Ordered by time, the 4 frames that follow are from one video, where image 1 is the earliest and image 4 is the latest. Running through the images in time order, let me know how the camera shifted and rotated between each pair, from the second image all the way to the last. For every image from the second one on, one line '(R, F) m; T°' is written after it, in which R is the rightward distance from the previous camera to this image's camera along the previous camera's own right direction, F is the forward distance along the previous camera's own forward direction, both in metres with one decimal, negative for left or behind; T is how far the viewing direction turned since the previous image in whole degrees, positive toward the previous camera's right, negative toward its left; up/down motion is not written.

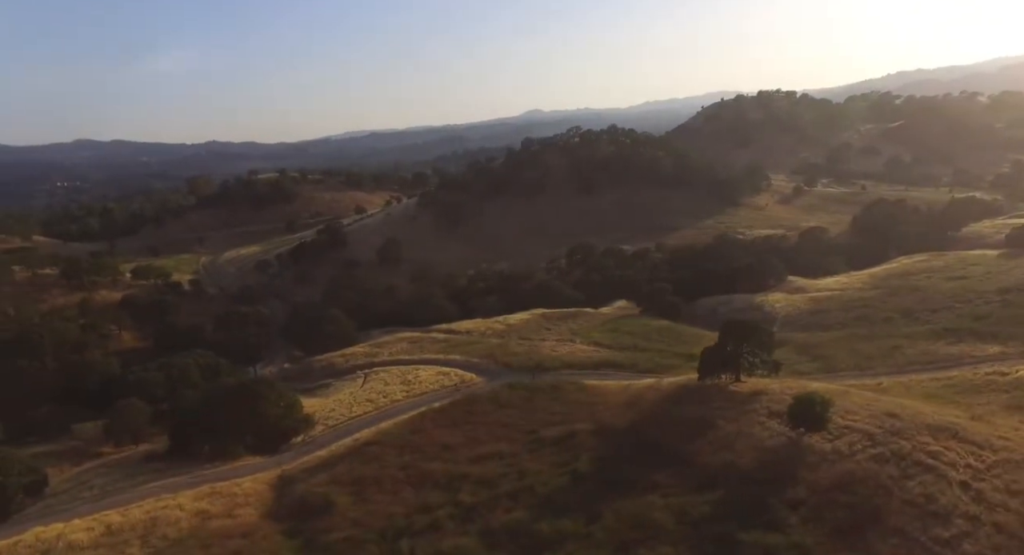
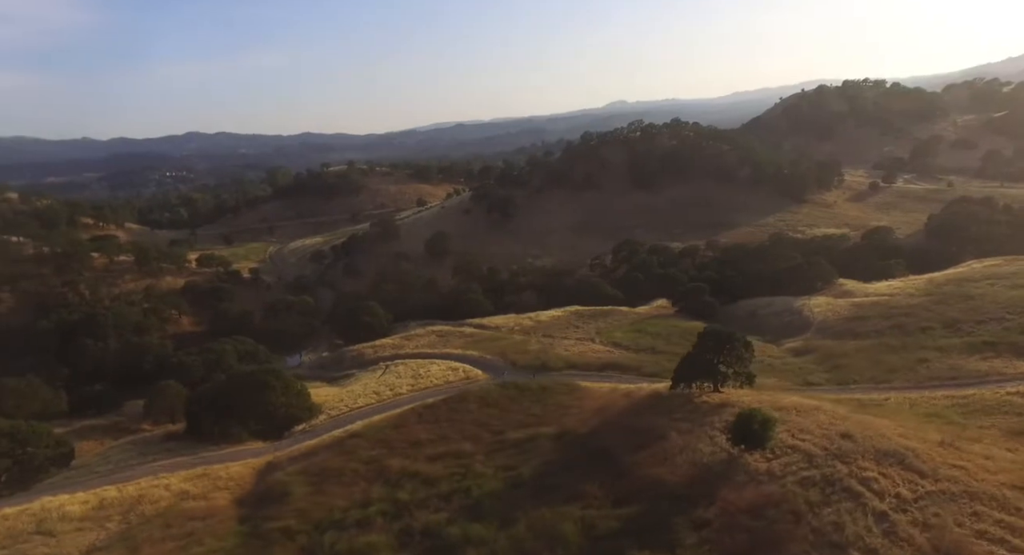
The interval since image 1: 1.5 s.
(+4.1, +0.1) m; -7°
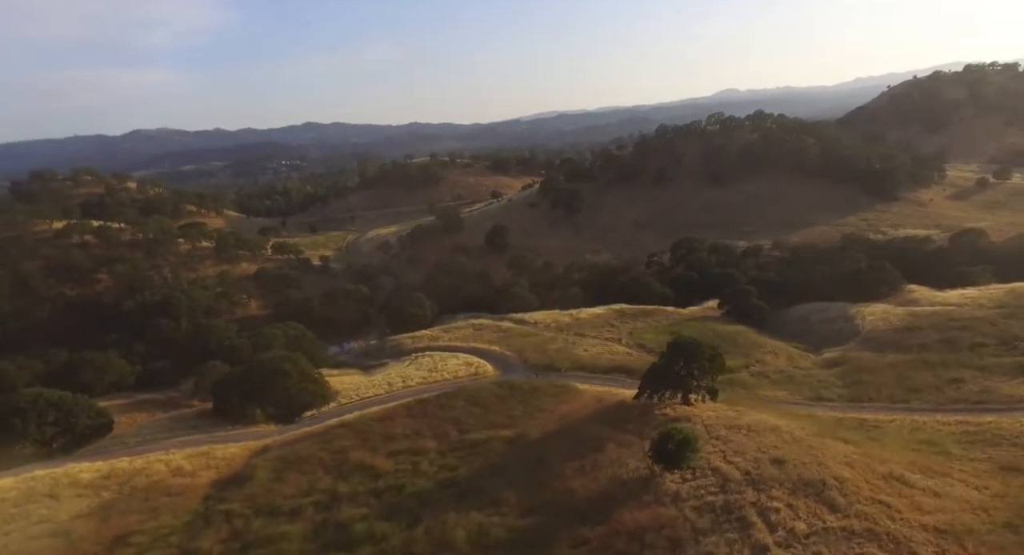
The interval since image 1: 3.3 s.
(+4.9, +0.2) m; -9°
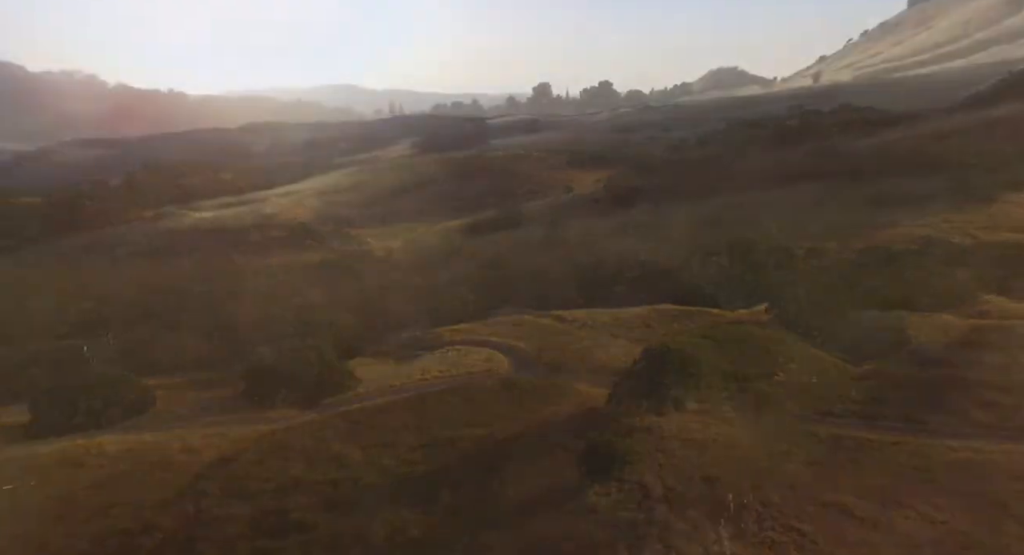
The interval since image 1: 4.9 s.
(+4.2, +0.1) m; -8°
